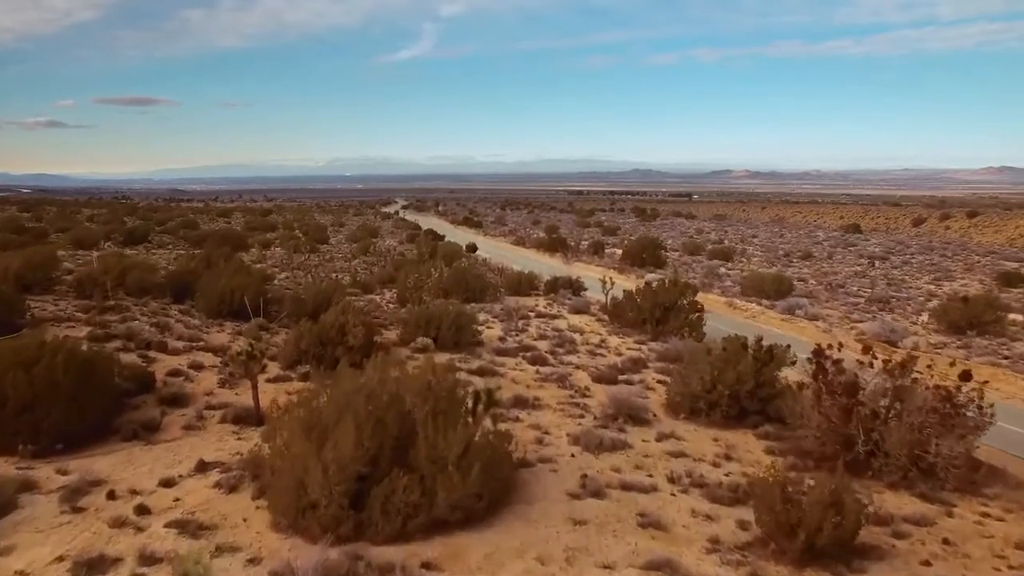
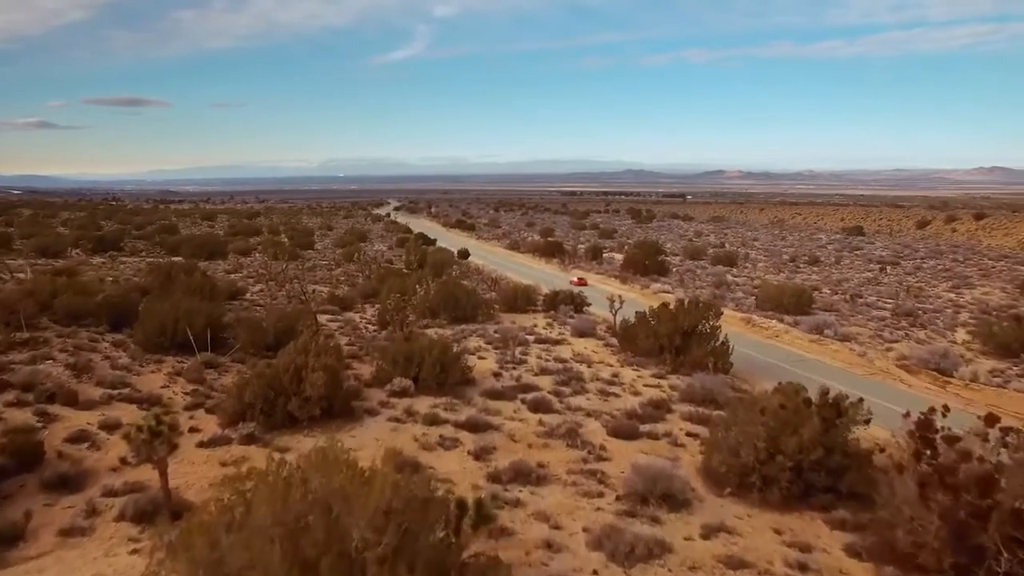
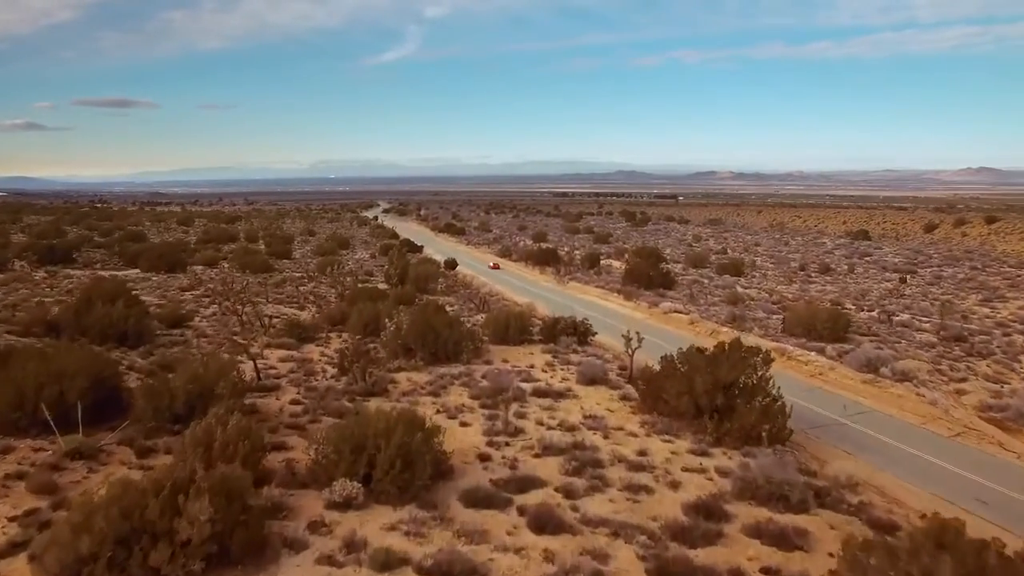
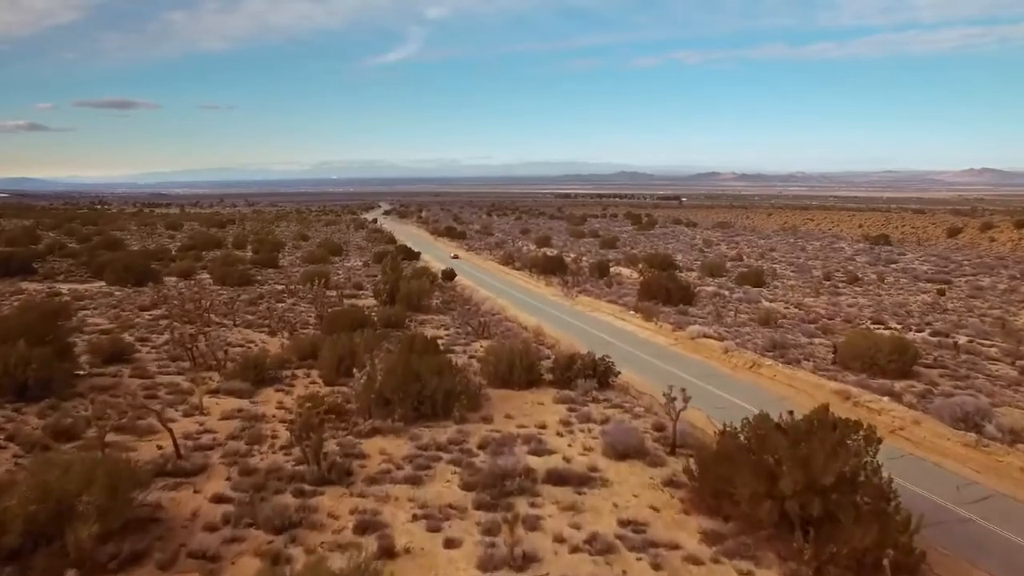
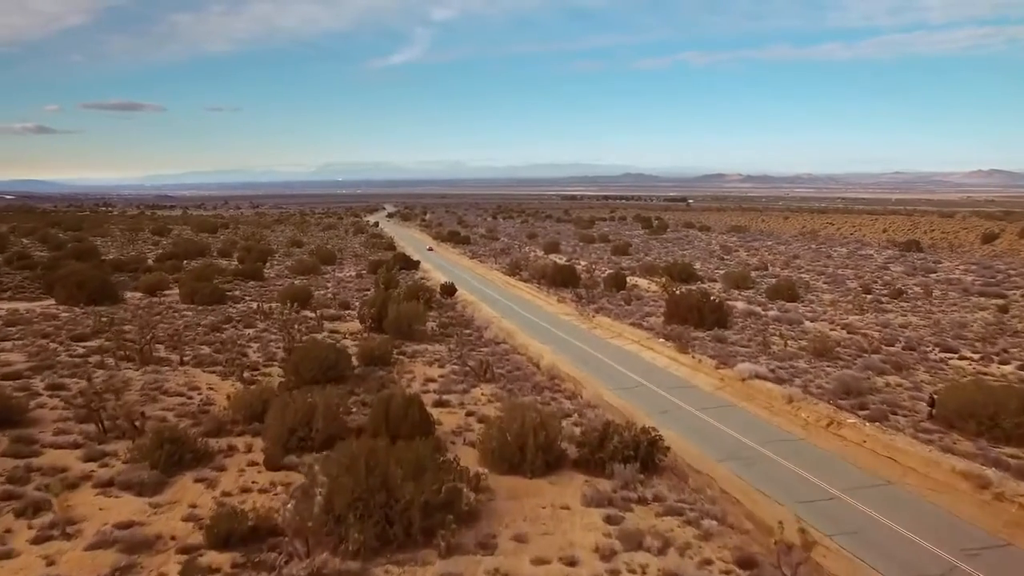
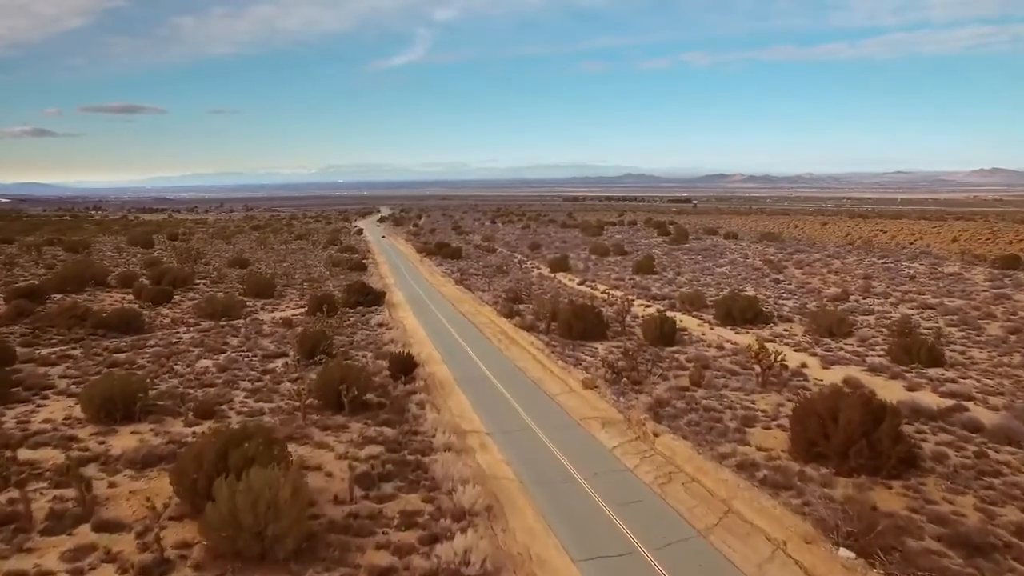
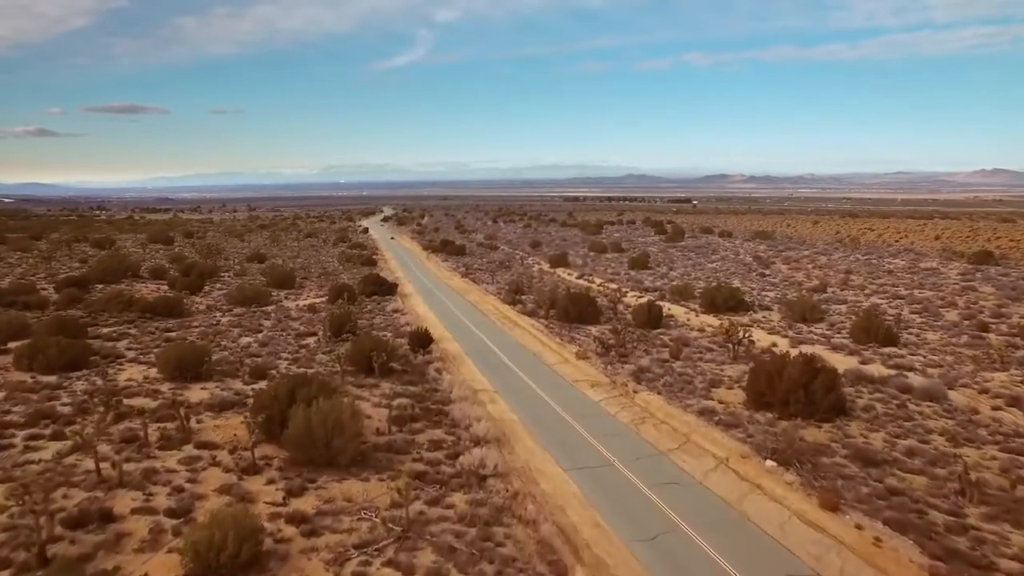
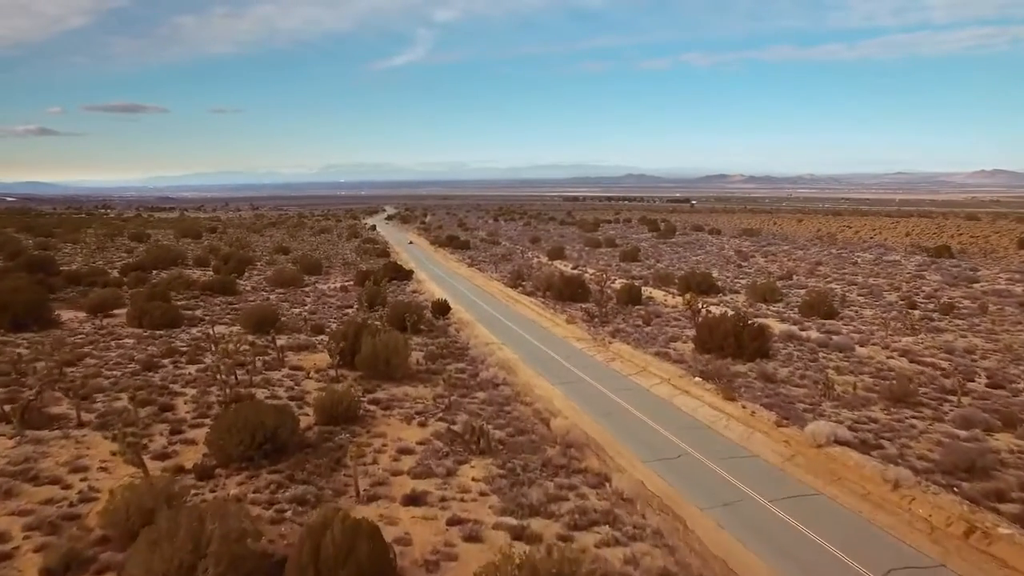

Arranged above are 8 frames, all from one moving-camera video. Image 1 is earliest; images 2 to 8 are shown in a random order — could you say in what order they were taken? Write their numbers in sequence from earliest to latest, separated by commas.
2, 3, 4, 5, 8, 7, 6
